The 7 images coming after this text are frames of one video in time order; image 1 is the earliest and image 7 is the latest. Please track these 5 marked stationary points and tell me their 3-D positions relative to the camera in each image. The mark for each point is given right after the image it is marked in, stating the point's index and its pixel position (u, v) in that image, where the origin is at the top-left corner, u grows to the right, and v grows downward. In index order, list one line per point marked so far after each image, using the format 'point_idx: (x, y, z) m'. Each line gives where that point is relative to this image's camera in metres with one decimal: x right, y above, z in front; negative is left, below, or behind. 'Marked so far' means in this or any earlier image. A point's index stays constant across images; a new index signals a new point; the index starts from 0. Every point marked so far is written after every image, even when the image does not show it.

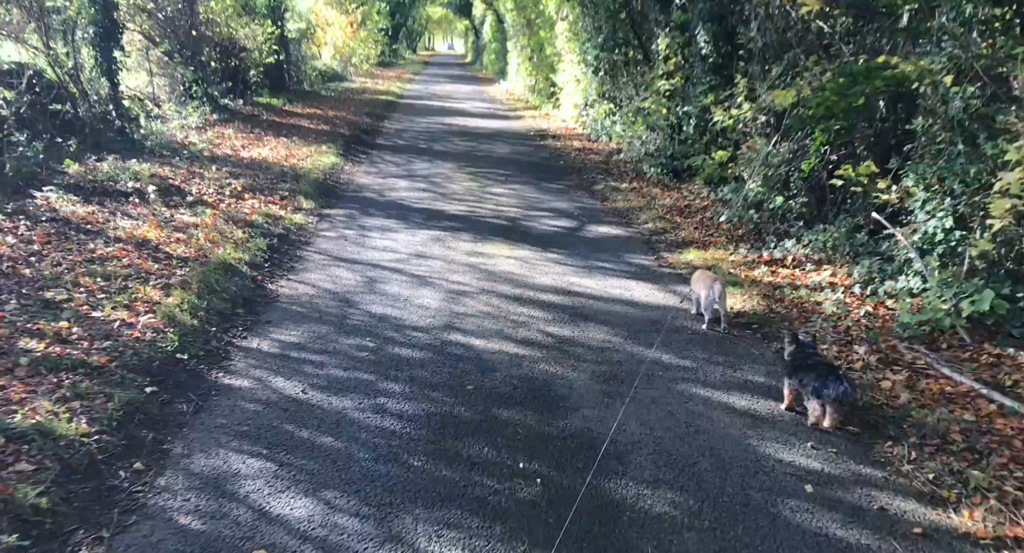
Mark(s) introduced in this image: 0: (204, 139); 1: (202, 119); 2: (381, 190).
0: (-5.0, +2.2, +13.3) m
1: (-5.9, +3.0, +15.4) m
2: (-1.7, +1.2, +10.8) m
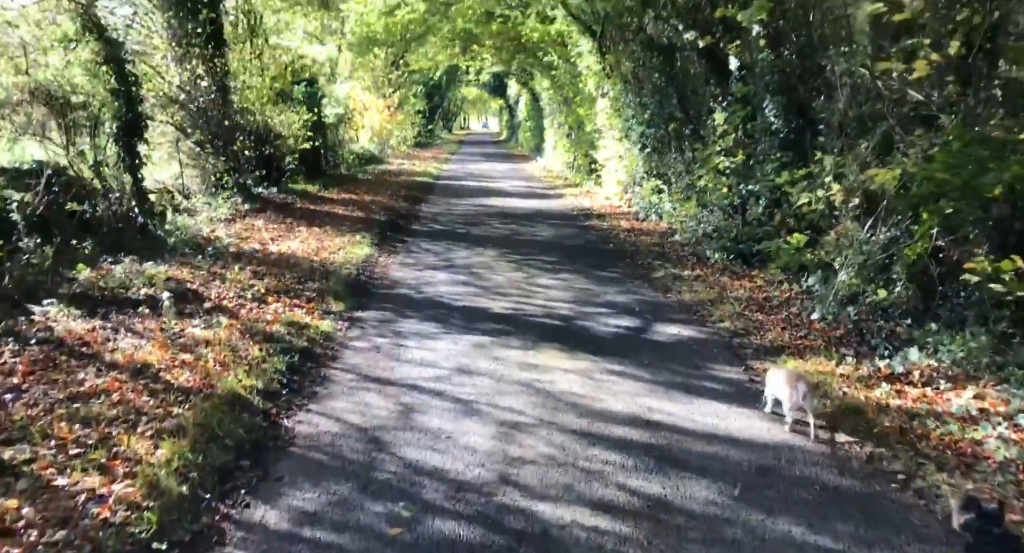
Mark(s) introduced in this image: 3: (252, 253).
0: (-4.3, +0.7, +12.6) m
1: (-5.1, +1.2, +14.8) m
2: (-1.1, -0.1, +9.8) m
3: (-3.5, +0.3, +10.9) m
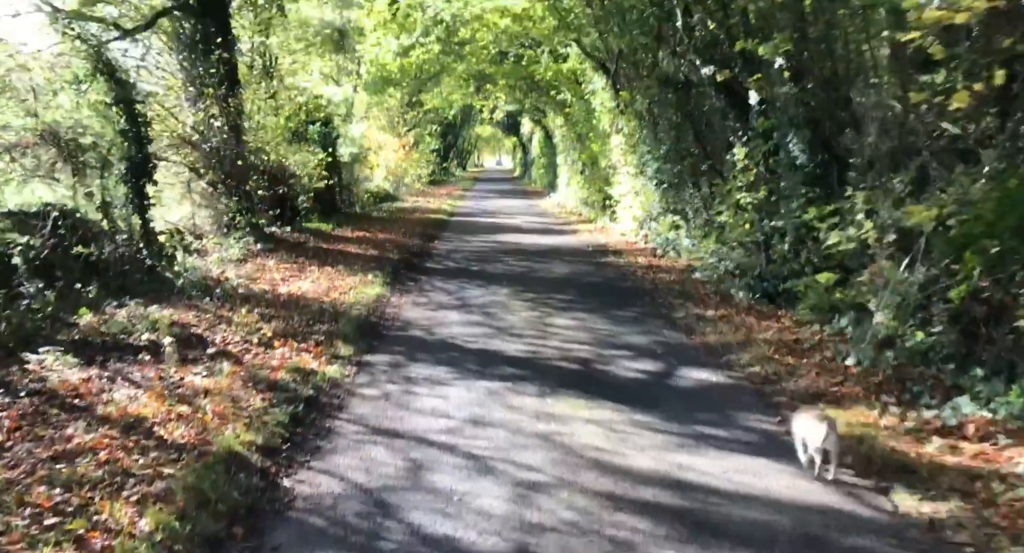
0: (-4.1, 0.0, +12.3) m
1: (-4.8, +0.5, +14.6) m
2: (-0.9, -0.6, +9.5) m
3: (-3.3, -0.2, +10.6) m
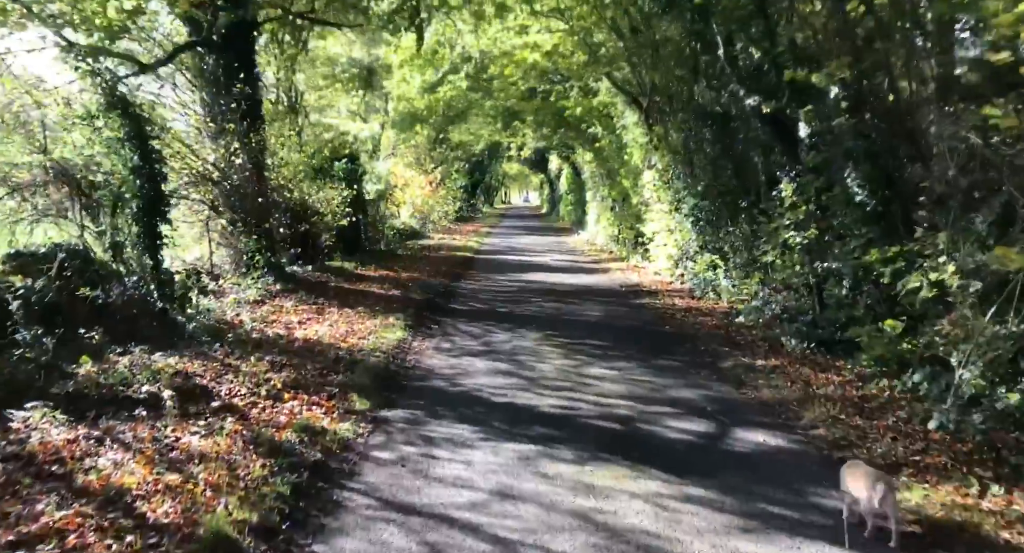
0: (-3.7, -0.6, +11.7) m
1: (-4.3, -0.2, +14.1) m
2: (-0.6, -1.1, +8.8) m
3: (-2.9, -0.8, +10.0) m
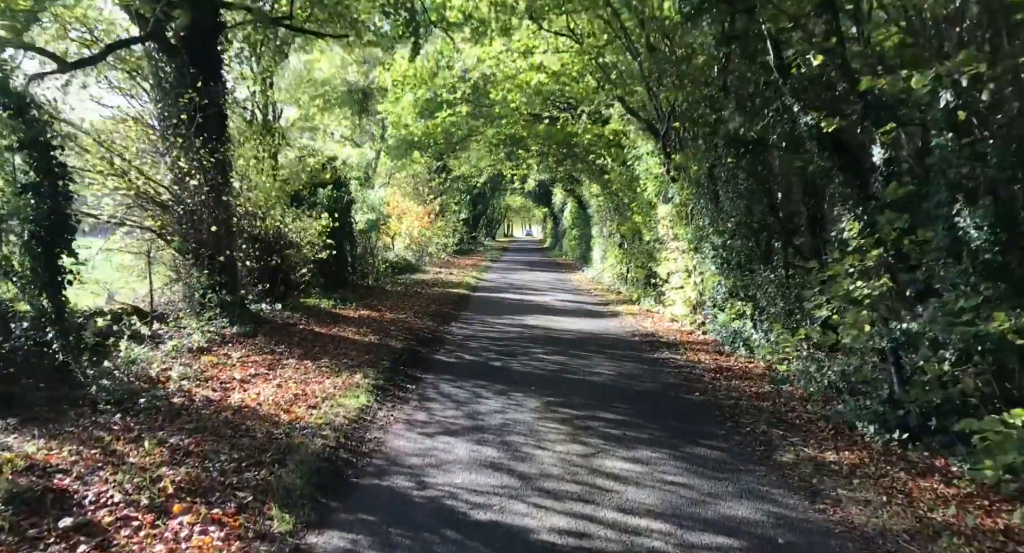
0: (-3.7, -1.1, +9.5) m
1: (-4.4, -0.8, +11.9) m
2: (-0.7, -1.5, +6.6) m
3: (-3.0, -1.3, +7.8) m
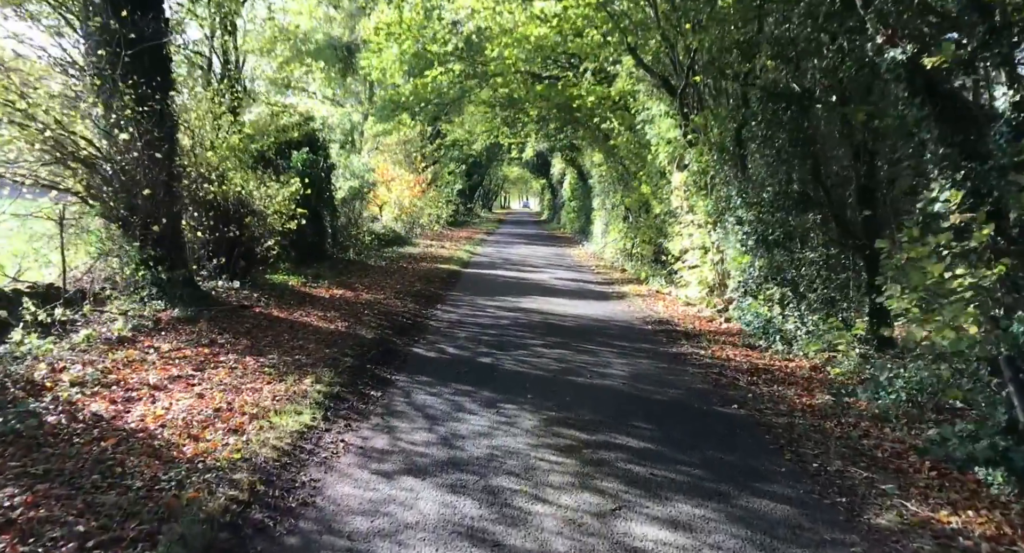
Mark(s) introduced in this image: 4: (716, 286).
0: (-3.8, -0.9, +7.5) m
1: (-4.5, -0.5, +9.8) m
2: (-0.8, -1.4, +4.6) m
3: (-3.1, -1.1, +5.7) m
4: (+3.4, -0.2, +14.0) m
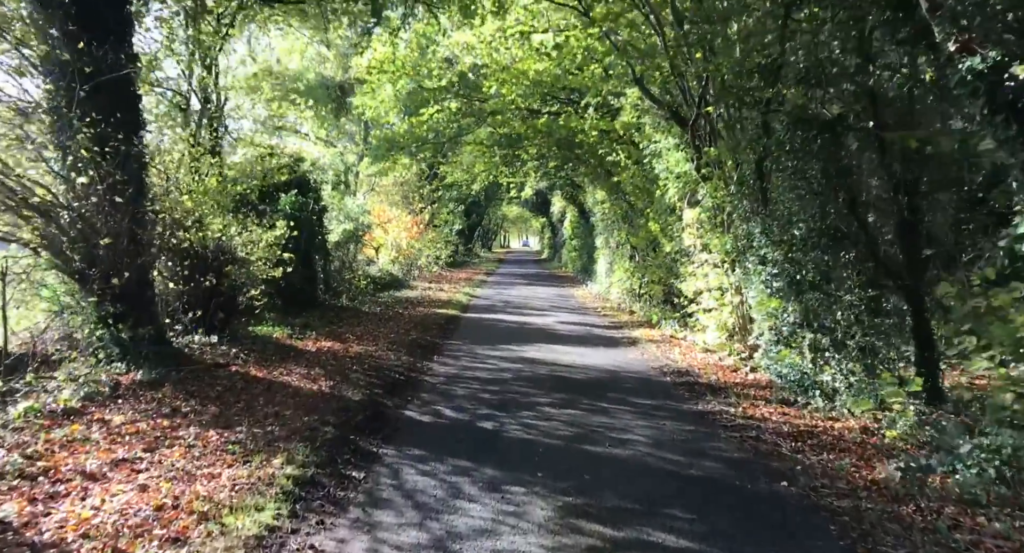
0: (-3.8, -1.4, +6.3) m
1: (-4.4, -1.2, +8.6) m
2: (-0.7, -1.8, +3.3) m
3: (-3.0, -1.5, +4.5) m
4: (+3.5, -0.9, +12.8) m
